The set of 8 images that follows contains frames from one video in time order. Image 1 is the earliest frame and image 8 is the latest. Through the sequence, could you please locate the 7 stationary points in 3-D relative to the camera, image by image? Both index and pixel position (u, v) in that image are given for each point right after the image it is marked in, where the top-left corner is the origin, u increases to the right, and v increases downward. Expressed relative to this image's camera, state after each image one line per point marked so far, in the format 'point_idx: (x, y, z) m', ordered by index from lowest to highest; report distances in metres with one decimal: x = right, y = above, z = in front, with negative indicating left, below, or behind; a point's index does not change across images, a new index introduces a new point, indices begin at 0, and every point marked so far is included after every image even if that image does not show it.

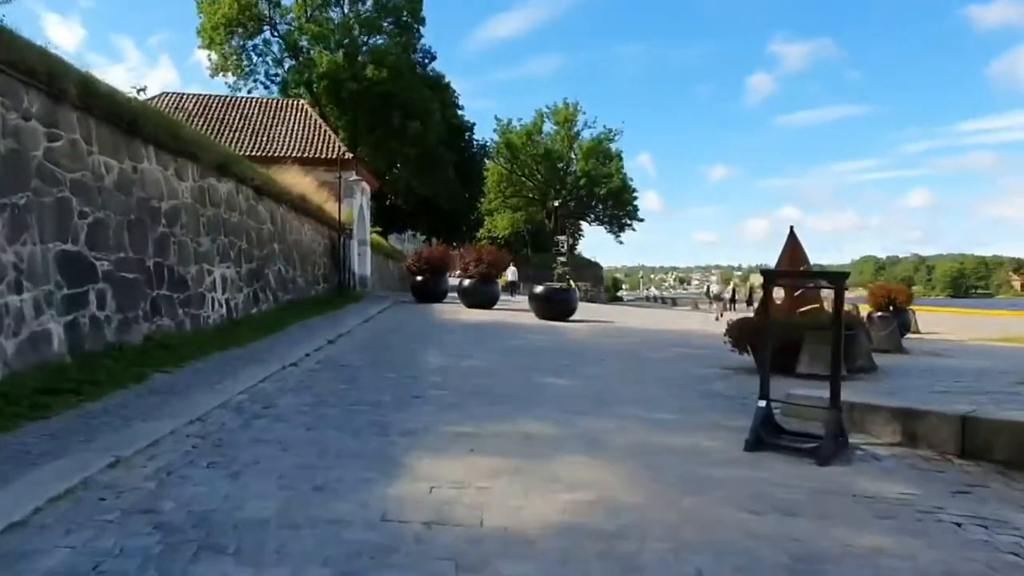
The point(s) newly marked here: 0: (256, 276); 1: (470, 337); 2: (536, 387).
0: (-5.1, +0.2, +18.1) m
1: (-0.8, -1.0, +17.5) m
2: (+0.3, -1.1, +10.2) m
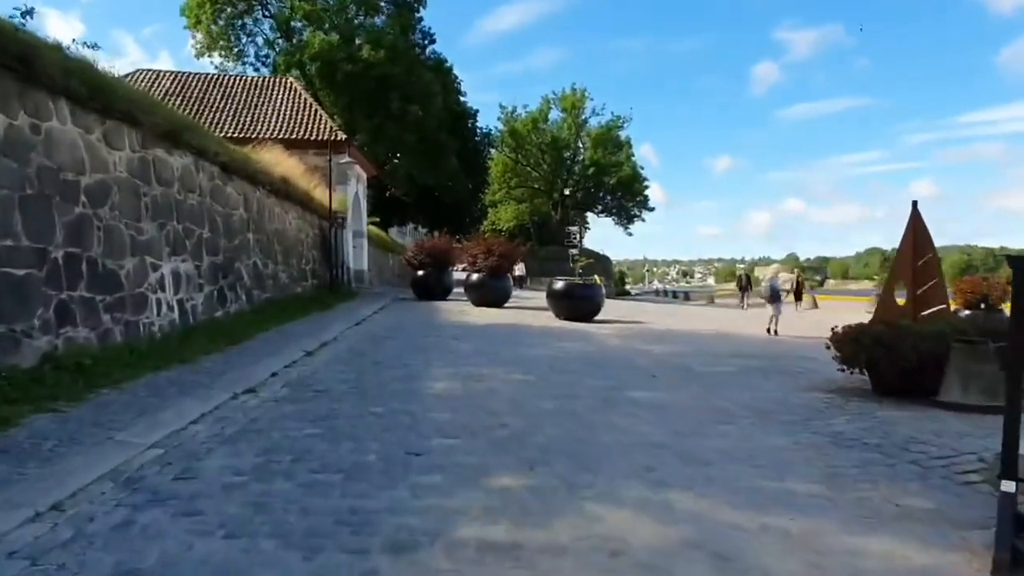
0: (-4.8, +0.3, +15.0) m
1: (-0.5, -0.9, +14.4) m
2: (+0.6, -1.1, +7.1) m
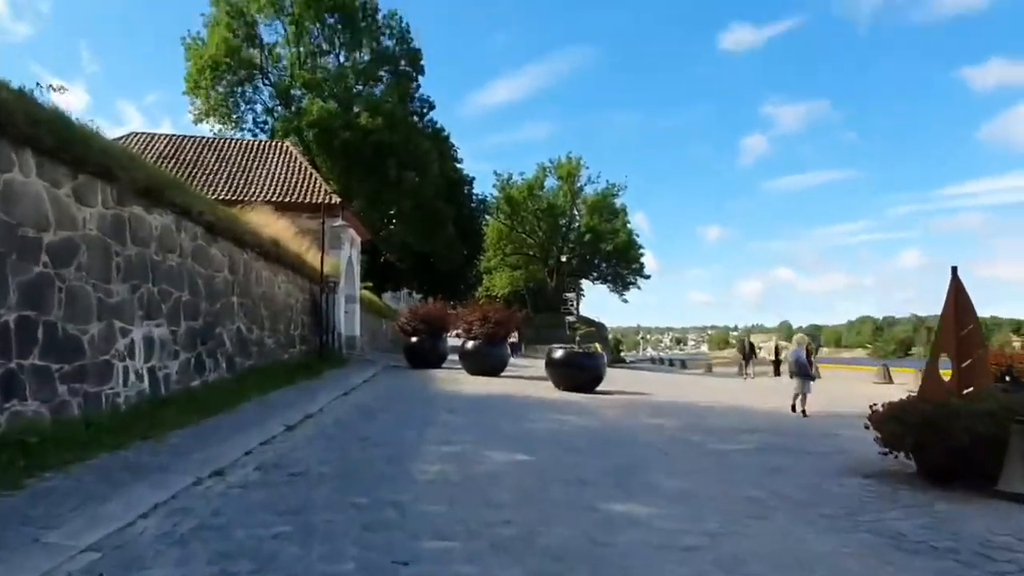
0: (-4.8, -0.8, +14.1) m
1: (-0.5, -1.9, +13.4) m
2: (+0.6, -1.6, +6.1) m
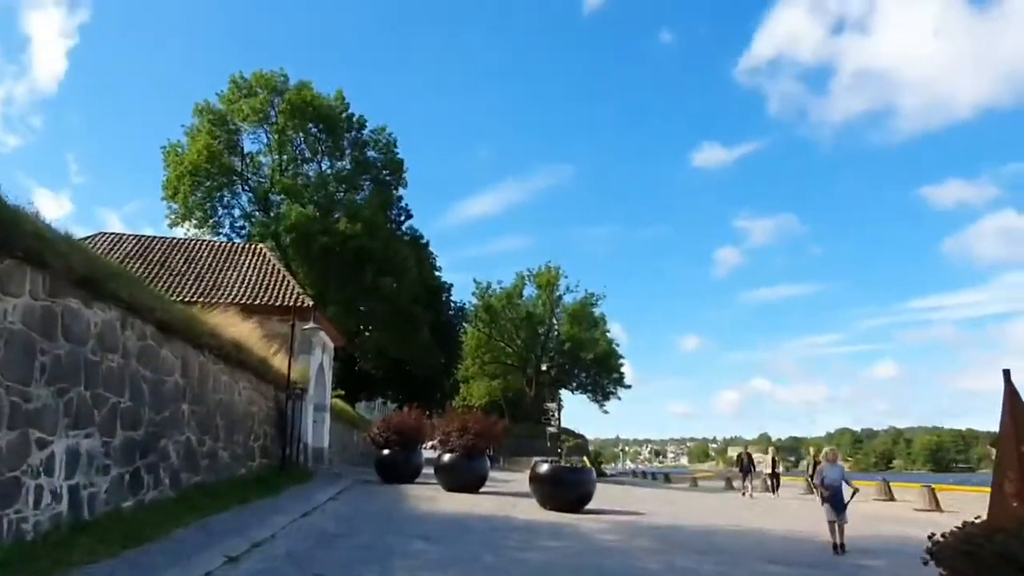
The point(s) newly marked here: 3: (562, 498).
0: (-5.0, -2.2, +12.4) m
1: (-0.7, -3.3, +11.7) m
2: (+0.6, -2.1, +4.5) m
3: (+1.0, -4.1, +17.6) m
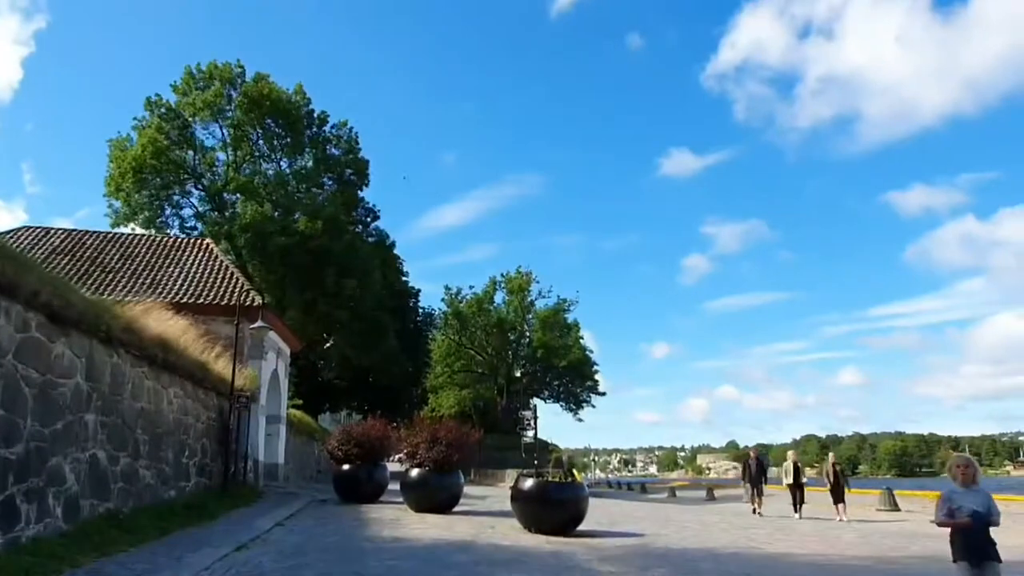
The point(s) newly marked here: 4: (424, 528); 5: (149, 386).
0: (-5.2, -2.0, +9.7) m
1: (-0.9, -3.0, +9.1) m
2: (+0.7, -1.7, +2.0) m
3: (+0.6, -3.8, +15.1) m
4: (-1.5, -4.1, +15.6) m
5: (-5.9, -1.6, +14.6) m
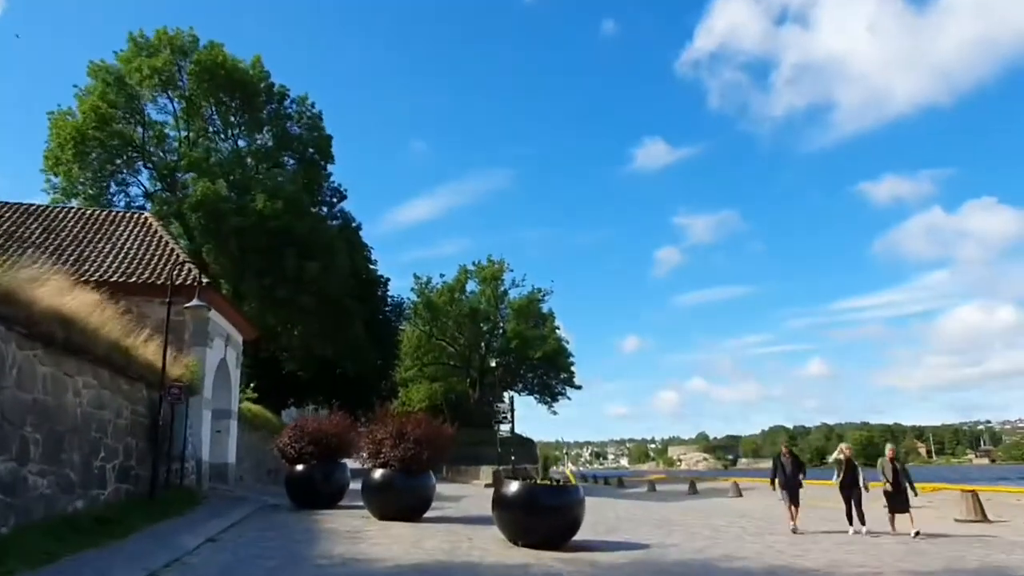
0: (-5.3, -1.5, +6.9) m
1: (-0.9, -2.6, +6.5) m
2: (+0.8, -1.3, -0.6) m
3: (+0.4, -3.3, +12.5) m
4: (-1.7, -3.6, +13.0) m
5: (-6.1, -1.1, +11.8) m
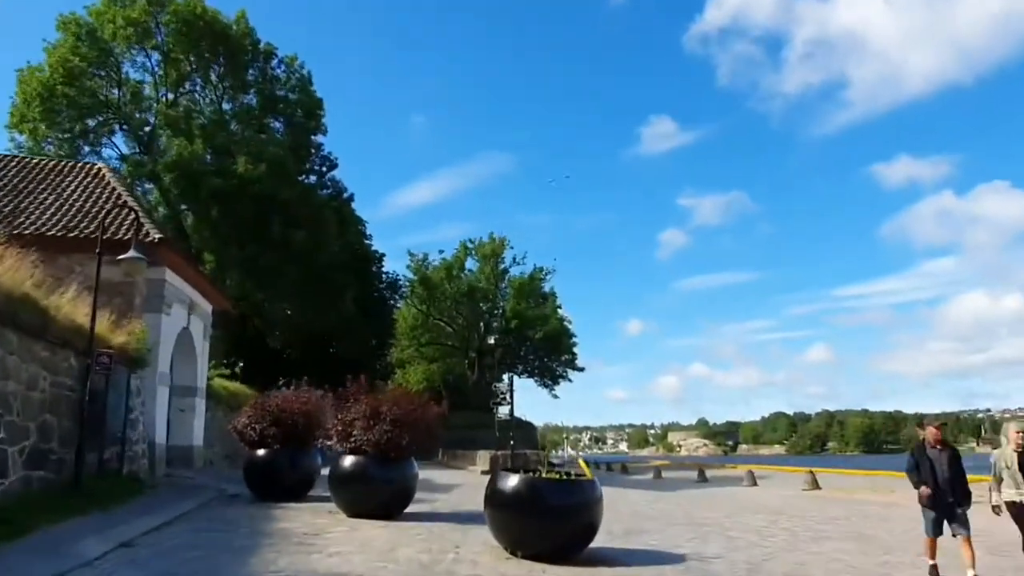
0: (-5.3, -0.9, +4.1) m
1: (-1.0, -2.0, +3.7) m
2: (+0.8, -0.9, -3.4) m
3: (+0.4, -2.7, +9.8) m
4: (-1.8, -2.9, +10.2) m
5: (-6.1, -0.4, +9.0) m
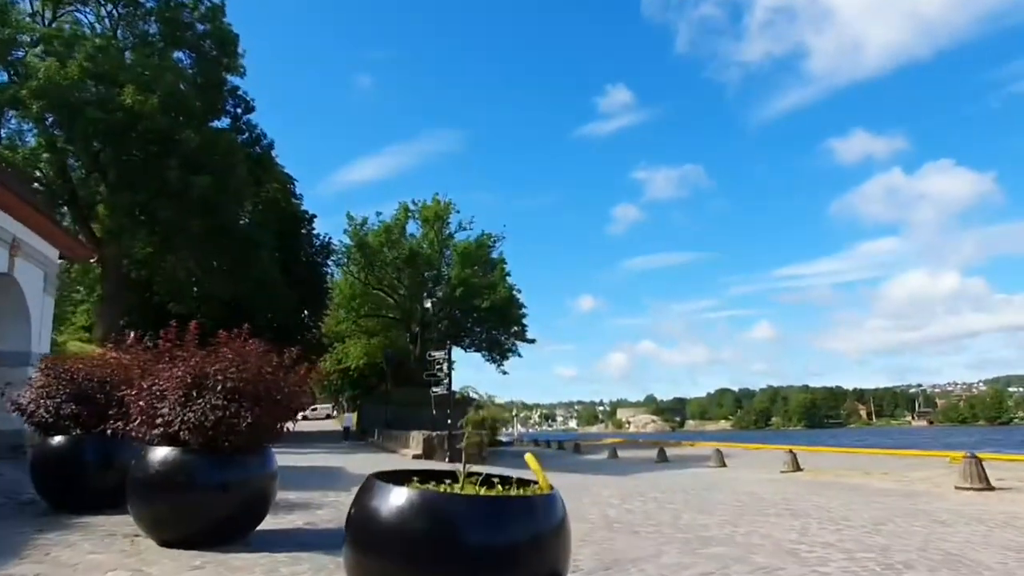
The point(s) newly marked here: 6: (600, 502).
0: (-5.6, -0.1, -1.1) m
1: (-1.3, -1.2, -1.2) m
2: (+0.9, -0.3, -8.2) m
3: (-0.3, -1.7, +4.9) m
4: (-2.4, -2.0, +5.3) m
5: (-6.7, +0.5, +3.8) m
6: (+1.5, -3.3, +14.4) m
